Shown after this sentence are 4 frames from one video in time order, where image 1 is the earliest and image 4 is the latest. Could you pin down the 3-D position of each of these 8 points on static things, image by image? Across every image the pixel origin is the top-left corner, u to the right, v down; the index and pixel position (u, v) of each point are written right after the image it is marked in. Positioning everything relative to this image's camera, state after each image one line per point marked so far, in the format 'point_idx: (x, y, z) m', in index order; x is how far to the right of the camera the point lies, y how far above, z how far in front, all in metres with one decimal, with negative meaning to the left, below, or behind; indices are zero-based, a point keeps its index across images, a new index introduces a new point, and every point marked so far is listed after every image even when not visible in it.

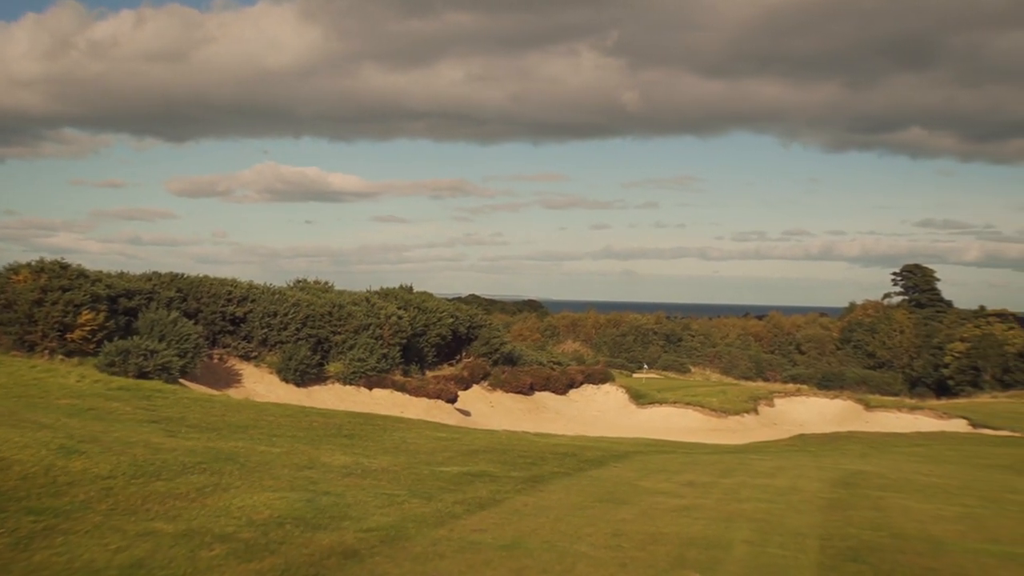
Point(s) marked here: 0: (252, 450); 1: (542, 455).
0: (-3.5, -2.2, +10.2) m
1: (+0.5, -2.6, +11.7) m
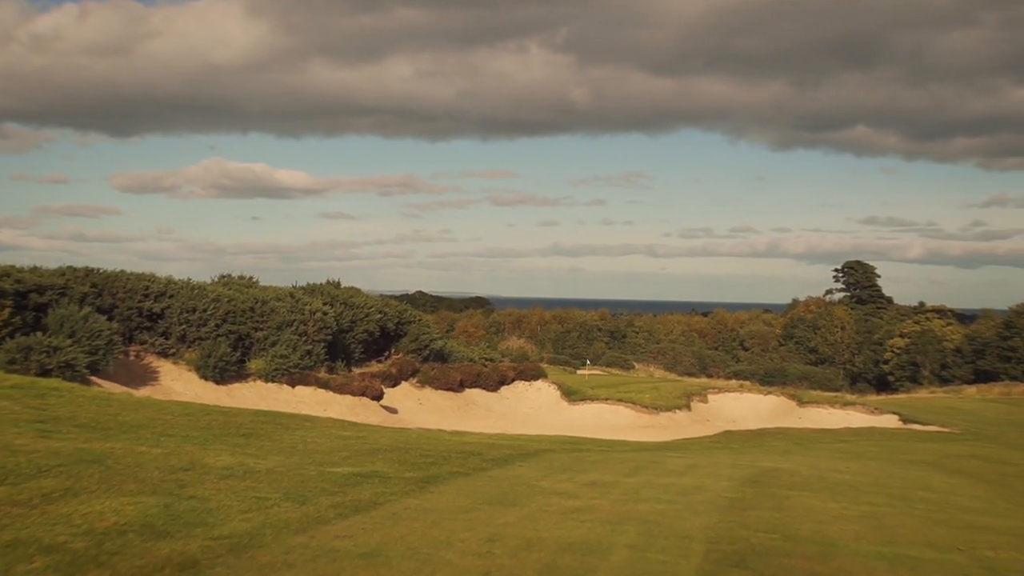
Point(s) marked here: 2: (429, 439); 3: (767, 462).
0: (-4.8, -2.0, +9.6) m
1: (-1.0, -2.5, +11.3) m
2: (-1.5, -2.7, +13.8) m
3: (+5.1, -3.5, +15.4) m
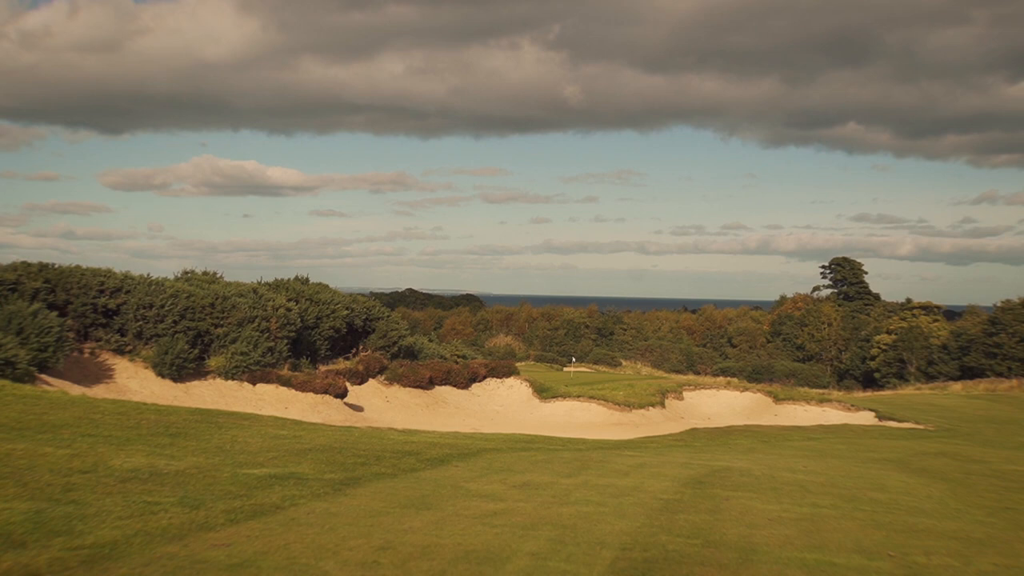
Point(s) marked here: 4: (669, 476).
0: (-5.7, -1.9, +9.1) m
1: (-1.9, -2.4, +10.9) m
2: (-2.4, -2.6, +13.3) m
3: (+4.1, -3.4, +15.0) m
4: (+2.4, -2.8, +11.5) m
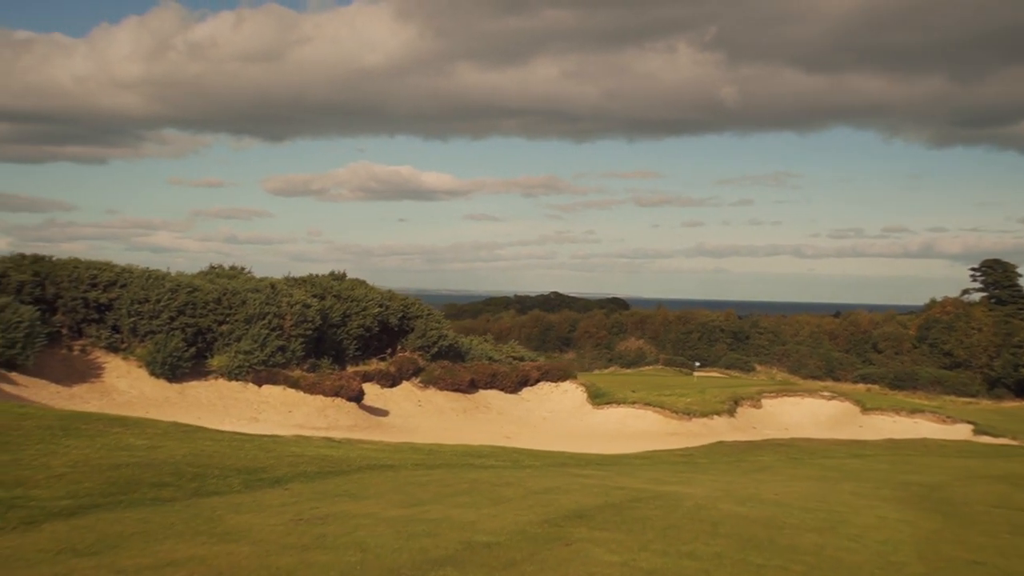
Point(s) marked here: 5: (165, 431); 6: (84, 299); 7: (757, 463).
0: (-7.8, -1.8, +8.0) m
1: (-3.8, -2.2, +9.2) m
2: (-3.9, -2.5, +11.7) m
3: (+2.8, -3.2, +12.5) m
4: (+0.6, -2.6, +9.2) m
5: (-5.5, -2.3, +12.1) m
6: (-12.5, -0.4, +22.5) m
7: (+5.6, -4.1, +17.8) m
